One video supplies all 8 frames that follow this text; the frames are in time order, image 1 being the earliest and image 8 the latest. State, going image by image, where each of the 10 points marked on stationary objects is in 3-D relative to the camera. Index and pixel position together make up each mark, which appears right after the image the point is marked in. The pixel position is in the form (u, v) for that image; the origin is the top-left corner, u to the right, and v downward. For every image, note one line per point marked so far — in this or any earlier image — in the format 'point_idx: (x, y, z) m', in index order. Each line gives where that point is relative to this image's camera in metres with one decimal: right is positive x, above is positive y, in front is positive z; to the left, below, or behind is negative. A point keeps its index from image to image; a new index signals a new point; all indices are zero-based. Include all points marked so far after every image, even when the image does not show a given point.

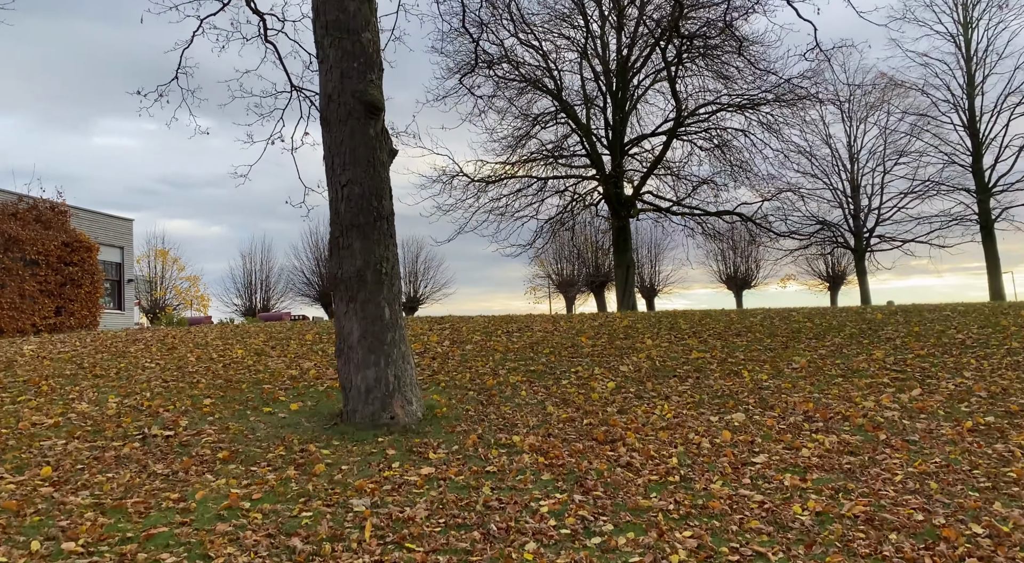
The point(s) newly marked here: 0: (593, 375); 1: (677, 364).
0: (+1.4, -1.7, +14.4) m
1: (+3.2, -1.6, +16.0) m
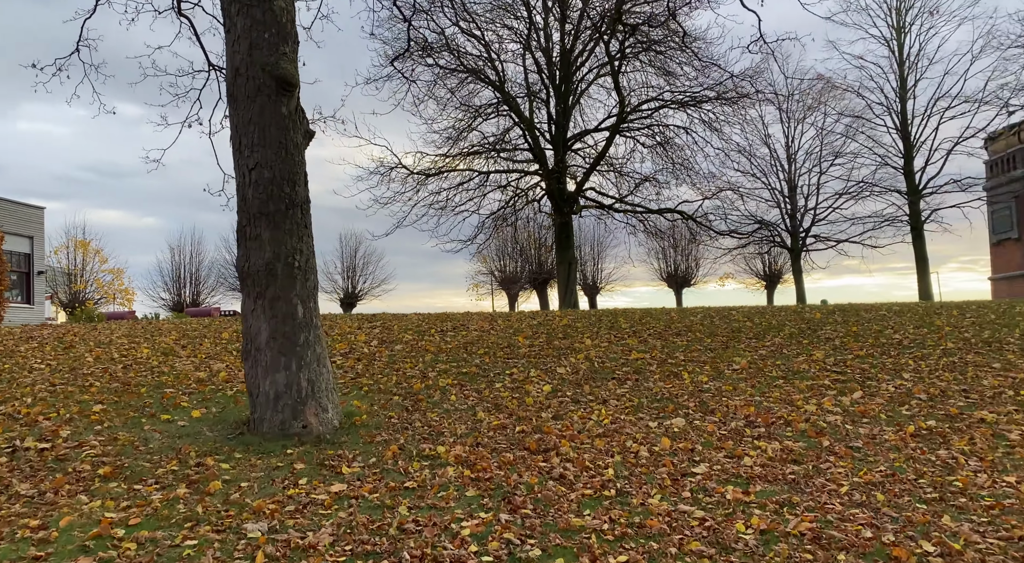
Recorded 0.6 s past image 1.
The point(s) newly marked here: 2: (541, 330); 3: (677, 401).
0: (+0.3, -1.6, +13.7) m
1: (+2.0, -1.6, +15.4) m
2: (+0.7, -1.1, +19.0) m
3: (+2.6, -1.9, +13.1) m
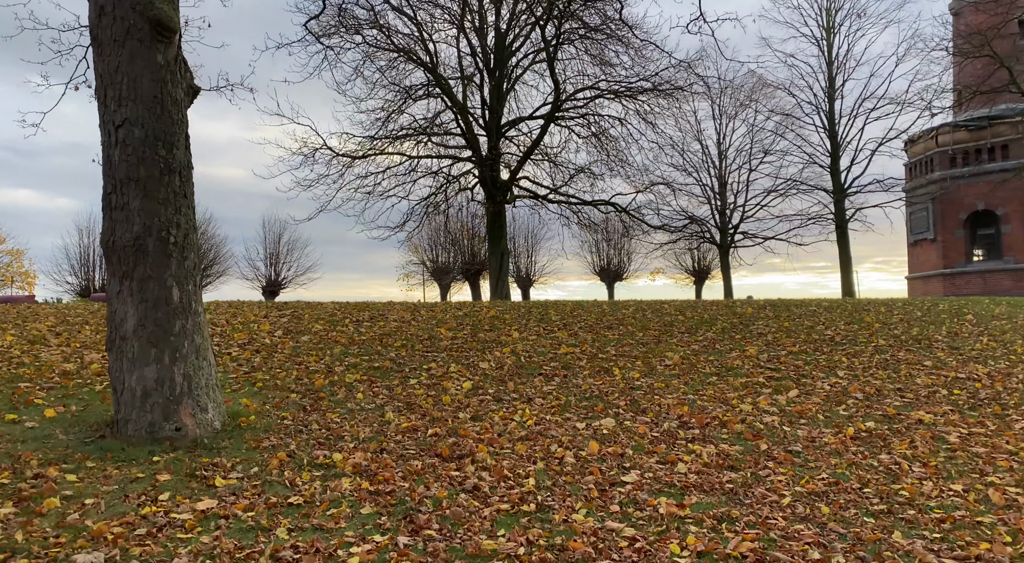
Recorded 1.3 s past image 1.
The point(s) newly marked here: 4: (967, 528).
0: (-1.0, -1.4, +12.5) m
1: (+0.5, -1.4, +14.4) m
2: (-1.0, -0.9, +17.8) m
3: (+1.4, -1.7, +12.1) m
4: (+4.4, -2.4, +8.0) m
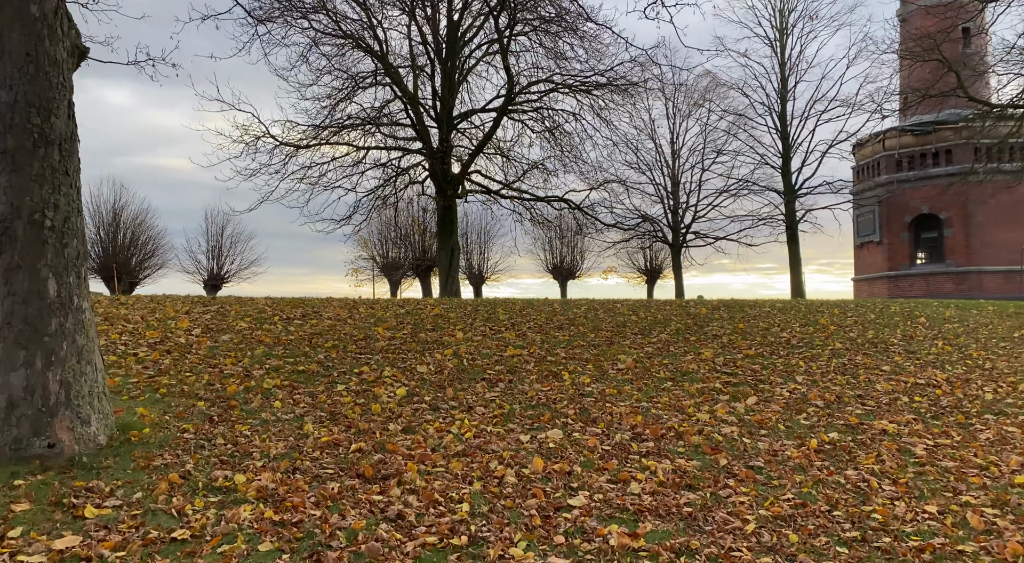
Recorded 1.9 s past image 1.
0: (-1.8, -1.4, +11.4) m
1: (-0.4, -1.3, +13.3) m
2: (-2.2, -0.8, +16.7) m
3: (+0.6, -1.7, +11.2) m
4: (+3.8, -2.4, +7.2) m
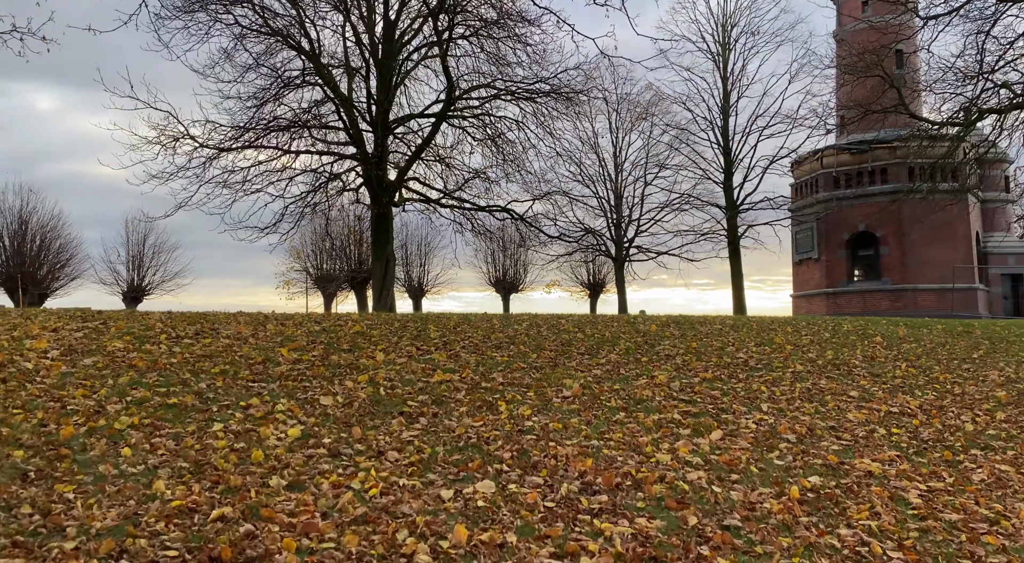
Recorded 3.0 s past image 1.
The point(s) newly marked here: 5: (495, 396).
0: (-2.7, -1.5, +9.3) m
1: (-1.4, -1.5, +11.3) m
2: (-3.4, -1.0, +14.5) m
3: (-0.3, -1.9, +9.2) m
4: (+3.2, -2.6, +5.5) m
5: (-0.3, -1.6, +11.7) m
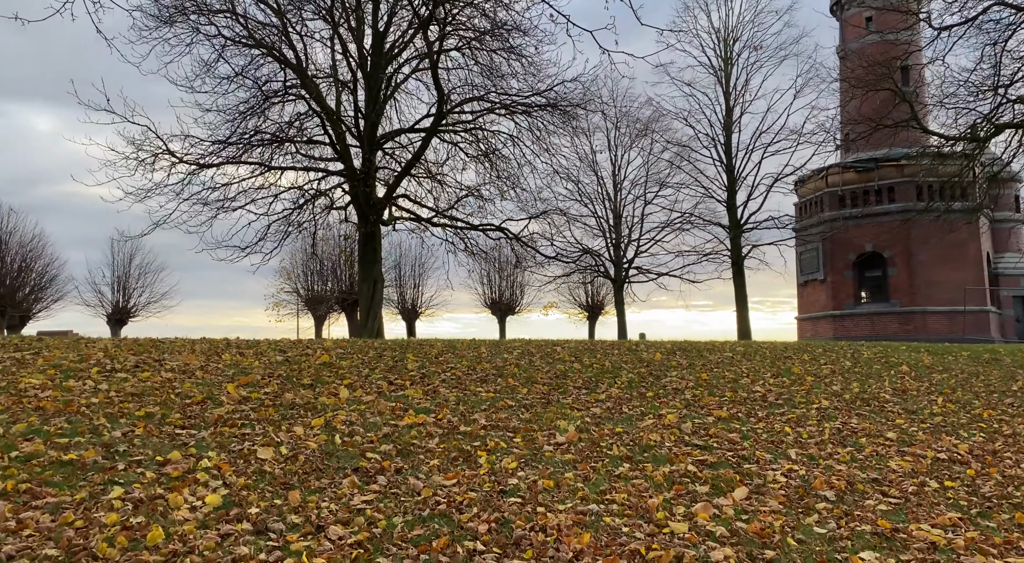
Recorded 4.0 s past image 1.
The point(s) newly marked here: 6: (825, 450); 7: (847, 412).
0: (-2.9, -1.7, +7.4) m
1: (-1.6, -1.8, +9.4) m
2: (-3.6, -1.4, +12.7) m
3: (-0.5, -2.1, +7.3) m
4: (+3.0, -2.7, +3.6) m
5: (-0.5, -1.9, +9.8) m
6: (+4.4, -2.4, +11.5) m
7: (+5.6, -2.2, +13.9) m
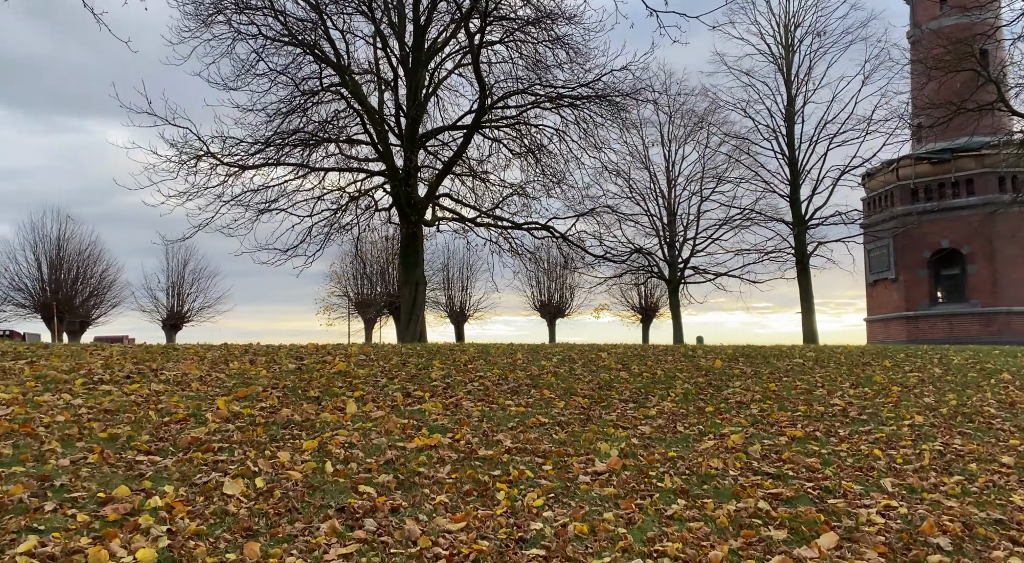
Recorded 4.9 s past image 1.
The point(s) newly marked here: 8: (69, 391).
0: (-2.8, -1.7, +5.9) m
1: (-1.4, -1.8, +7.8) m
2: (-3.1, -1.4, +11.2) m
3: (-0.4, -2.1, +5.6) m
4: (+2.9, -2.6, +1.7) m
5: (-0.2, -1.9, +8.1) m
6: (+4.8, -2.3, +9.4) m
7: (+6.2, -2.1, +11.8) m
8: (-5.5, -1.3, +10.1) m
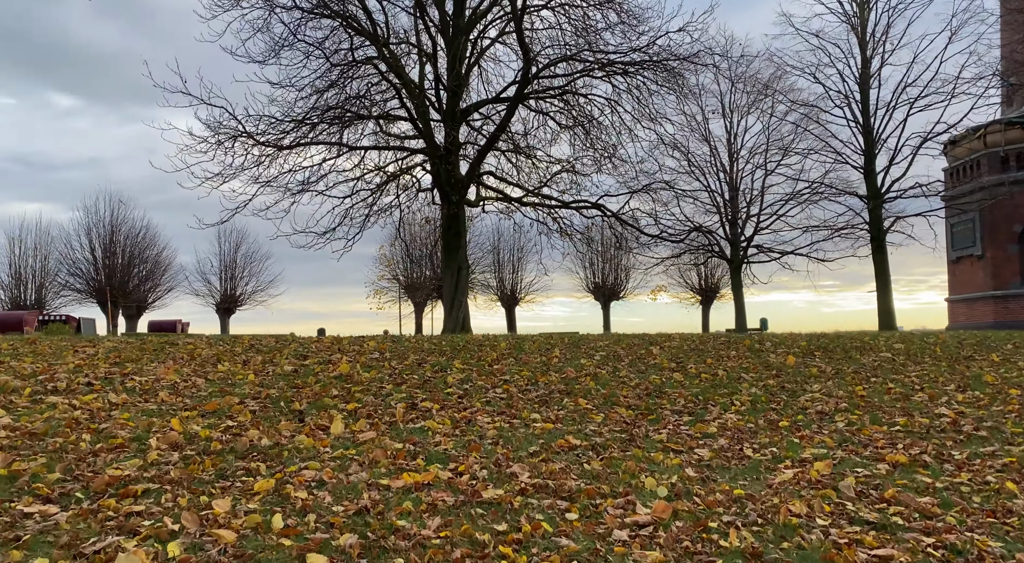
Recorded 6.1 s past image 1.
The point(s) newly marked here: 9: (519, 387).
0: (-2.9, -1.7, +4.1) m
1: (-1.3, -1.7, +5.9) m
2: (-2.8, -1.3, +9.4) m
3: (-0.5, -2.1, +3.6) m
4: (+2.5, -2.7, -0.5) m
5: (-0.1, -1.8, +6.1) m
6: (+4.9, -2.1, +7.1) m
7: (+6.5, -1.9, +9.3) m
8: (-5.2, -1.2, +8.5) m
9: (+0.1, -1.3, +10.7) m
